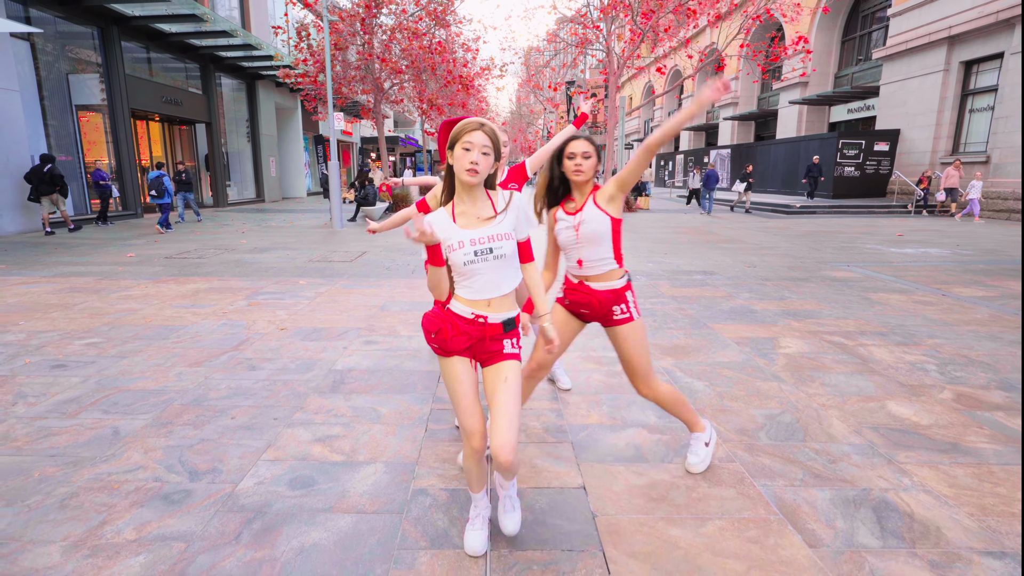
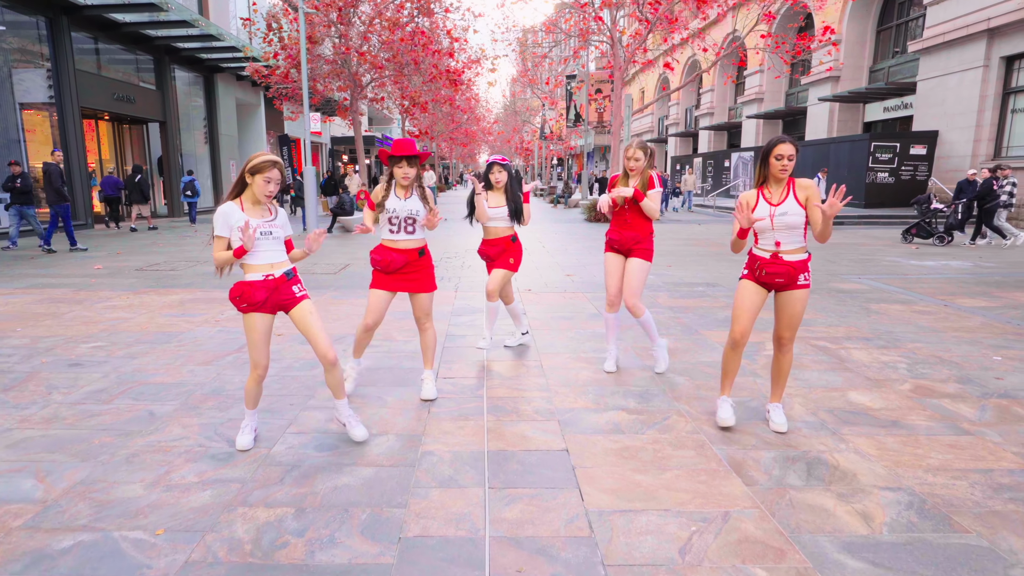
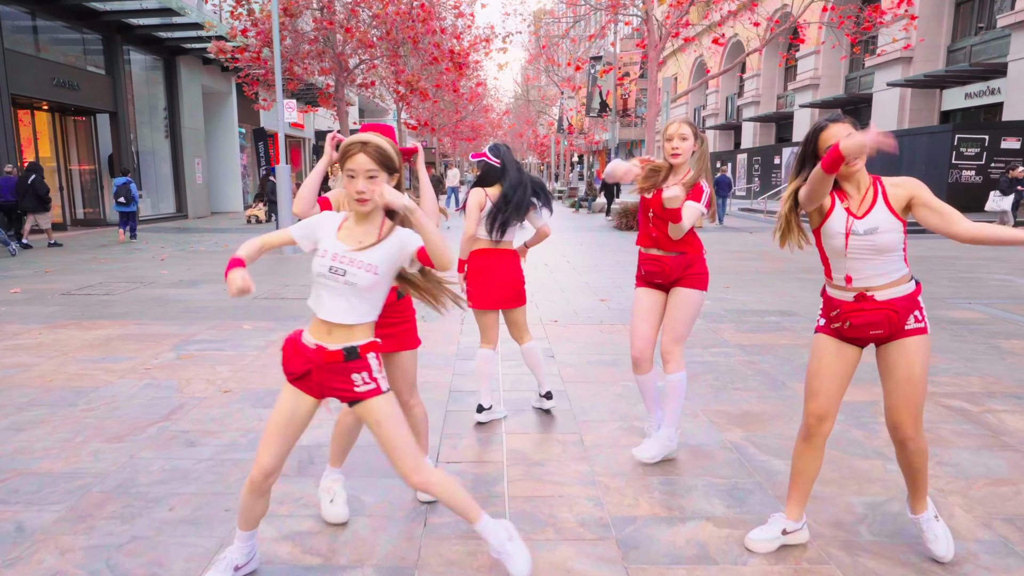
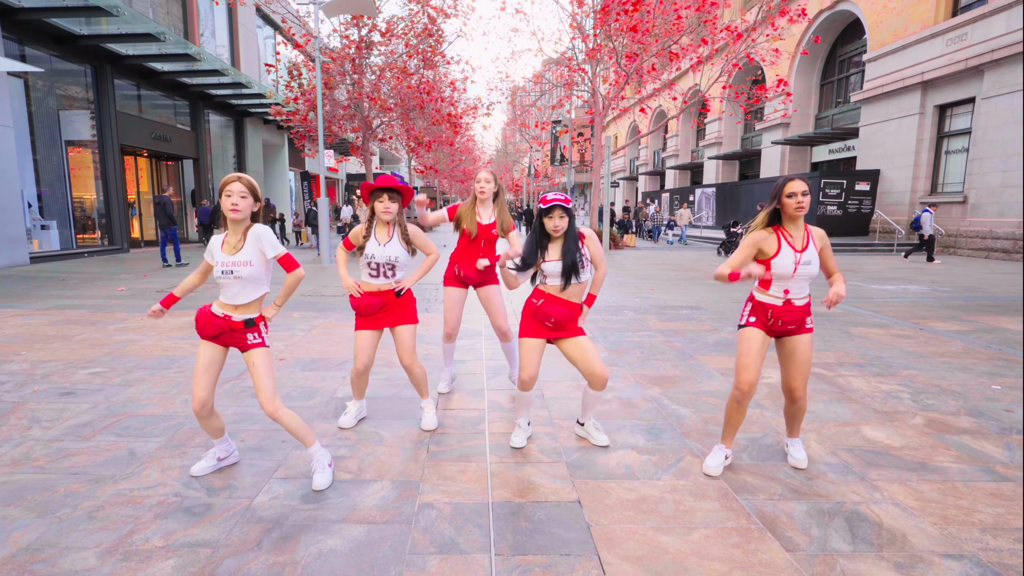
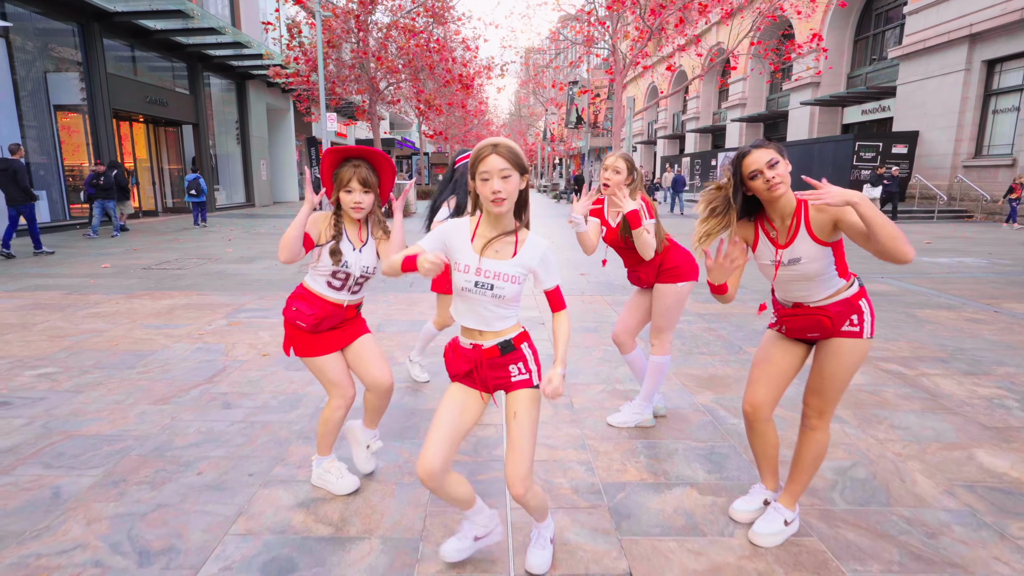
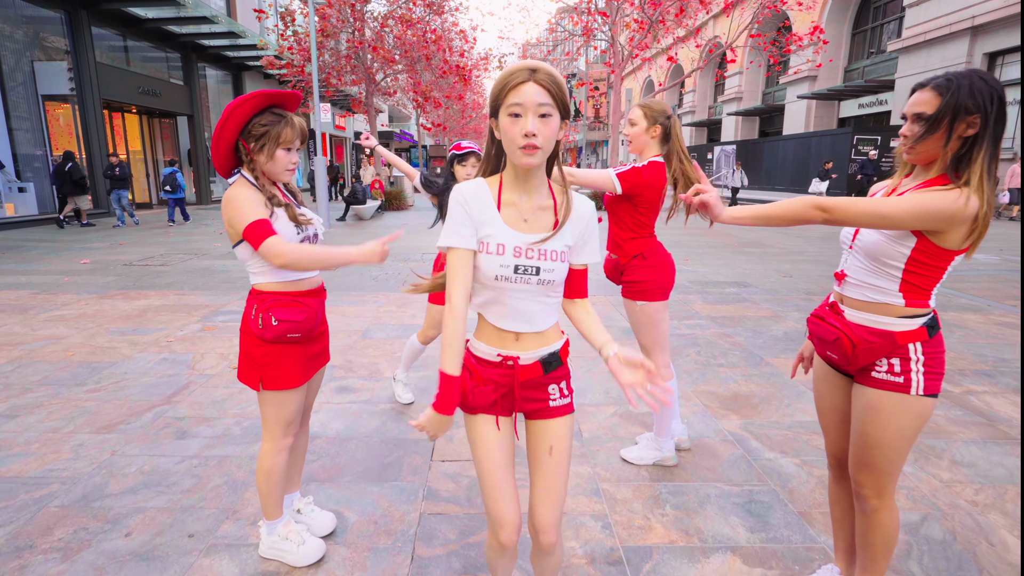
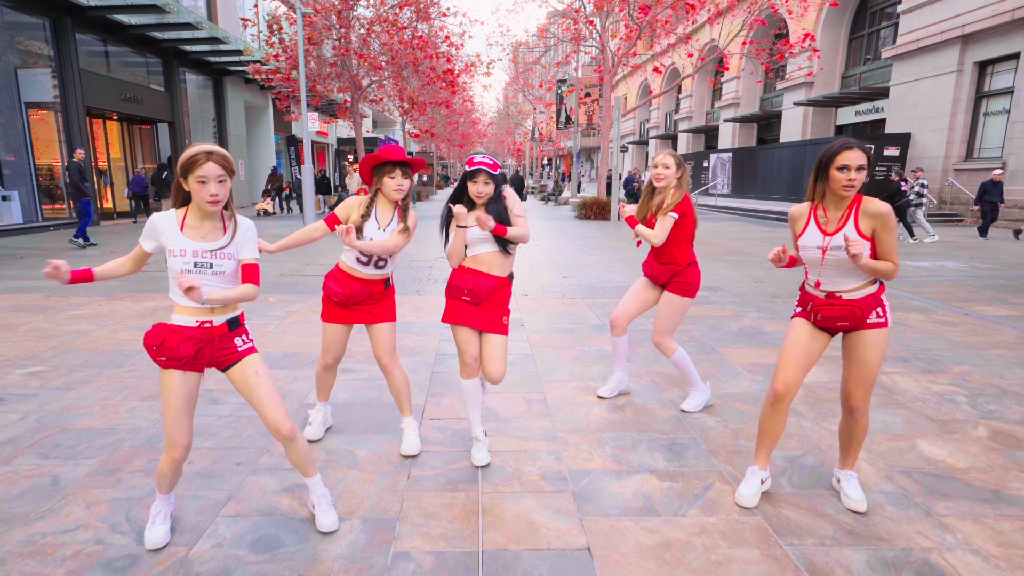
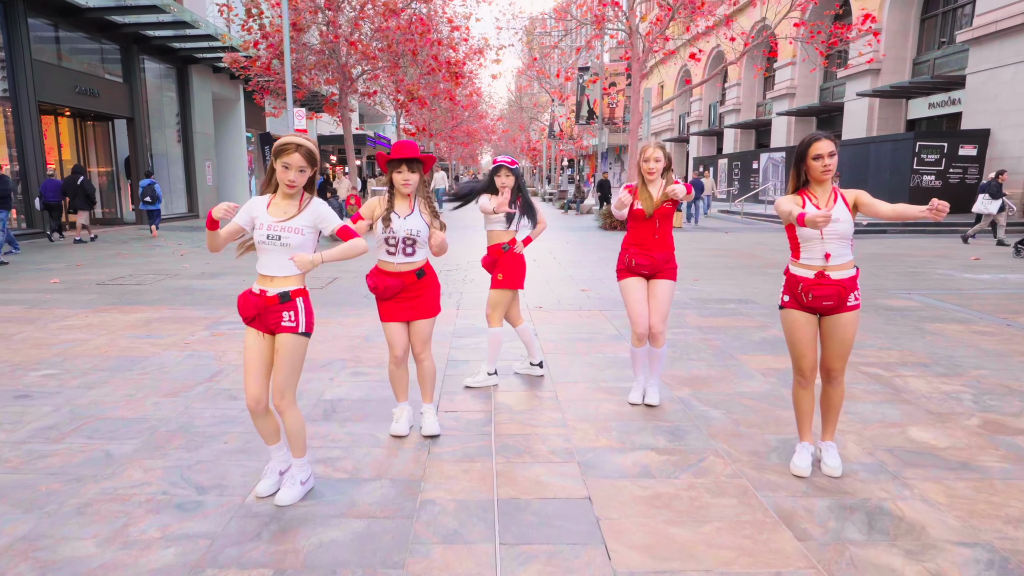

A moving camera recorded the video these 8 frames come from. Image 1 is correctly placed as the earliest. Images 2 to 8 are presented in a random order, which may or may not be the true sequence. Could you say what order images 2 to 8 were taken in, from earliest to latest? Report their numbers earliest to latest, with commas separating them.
6, 5, 3, 8, 2, 7, 4
